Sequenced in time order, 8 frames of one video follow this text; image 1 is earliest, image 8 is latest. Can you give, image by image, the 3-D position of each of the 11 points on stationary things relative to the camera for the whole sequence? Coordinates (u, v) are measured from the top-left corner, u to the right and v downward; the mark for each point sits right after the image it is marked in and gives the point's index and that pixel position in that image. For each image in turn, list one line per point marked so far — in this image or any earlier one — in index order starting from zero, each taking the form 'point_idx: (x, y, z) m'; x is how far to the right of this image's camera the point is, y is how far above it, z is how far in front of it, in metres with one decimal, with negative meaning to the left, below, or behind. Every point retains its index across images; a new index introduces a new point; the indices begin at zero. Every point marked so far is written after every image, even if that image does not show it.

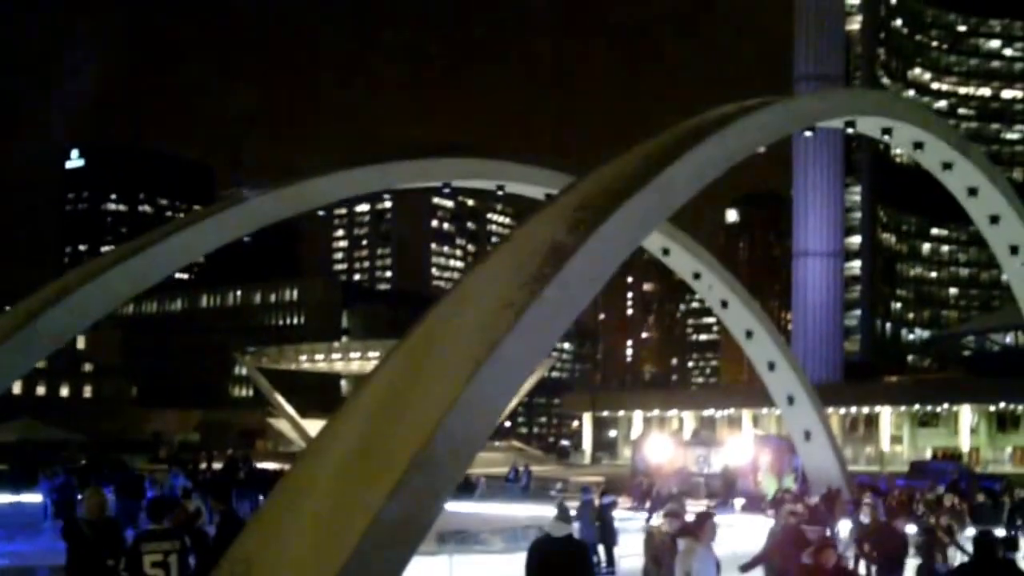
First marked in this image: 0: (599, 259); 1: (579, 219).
0: (+0.6, +0.2, +10.0) m
1: (+0.5, +0.5, +10.2) m
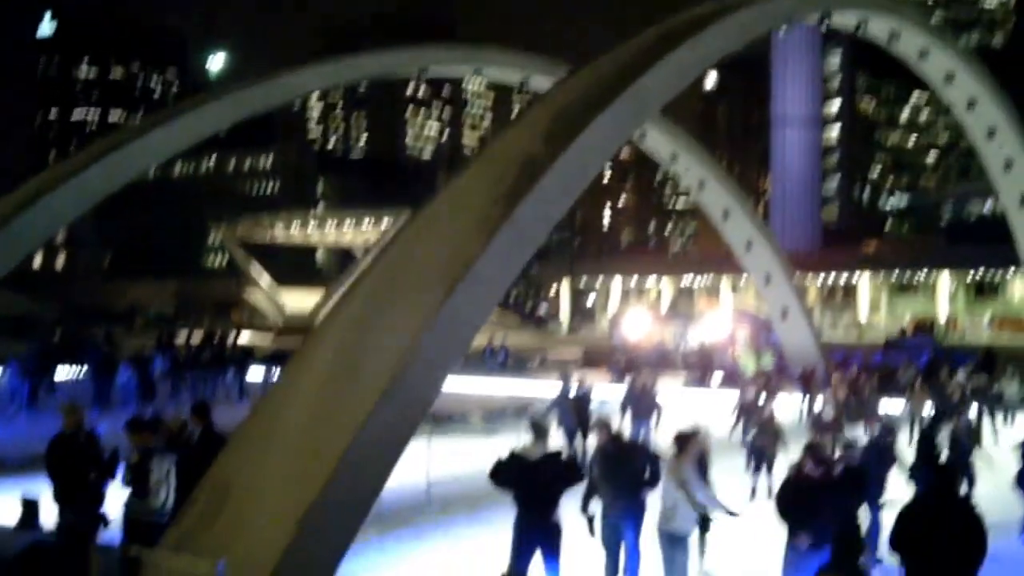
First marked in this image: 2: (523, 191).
0: (+0.4, +0.8, +9.5) m
1: (+0.3, +1.2, +9.8) m
2: (+0.1, +0.7, +9.0) m
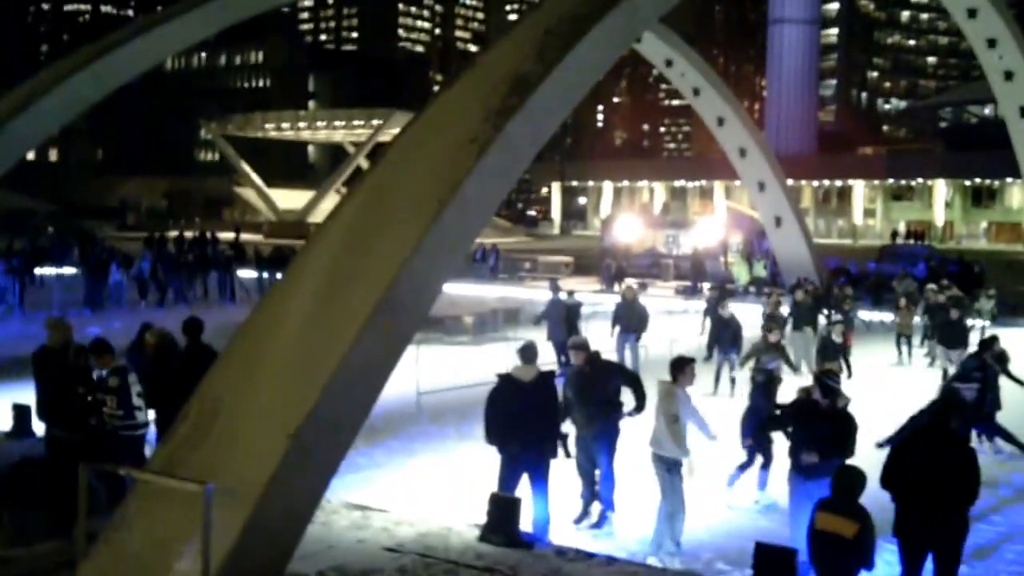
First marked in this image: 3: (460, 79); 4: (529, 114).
0: (+0.4, +1.4, +9.4) m
1: (+0.3, +1.7, +9.6) m
2: (0.0, +1.2, +8.8) m
3: (-0.3, +1.3, +9.1) m
4: (+0.1, +1.1, +8.9) m
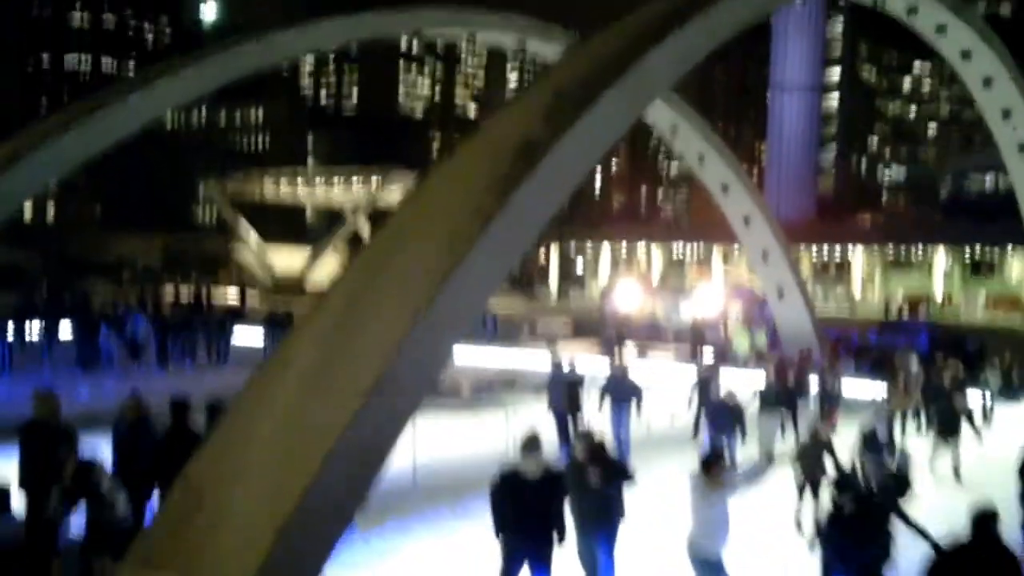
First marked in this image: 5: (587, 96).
0: (+0.4, +0.9, +9.0) m
1: (+0.3, +1.2, +9.2) m
2: (+0.1, +0.7, +8.4) m
3: (-0.3, +0.9, +8.7) m
4: (+0.2, +0.6, +8.5) m
5: (+0.5, +1.3, +9.4) m
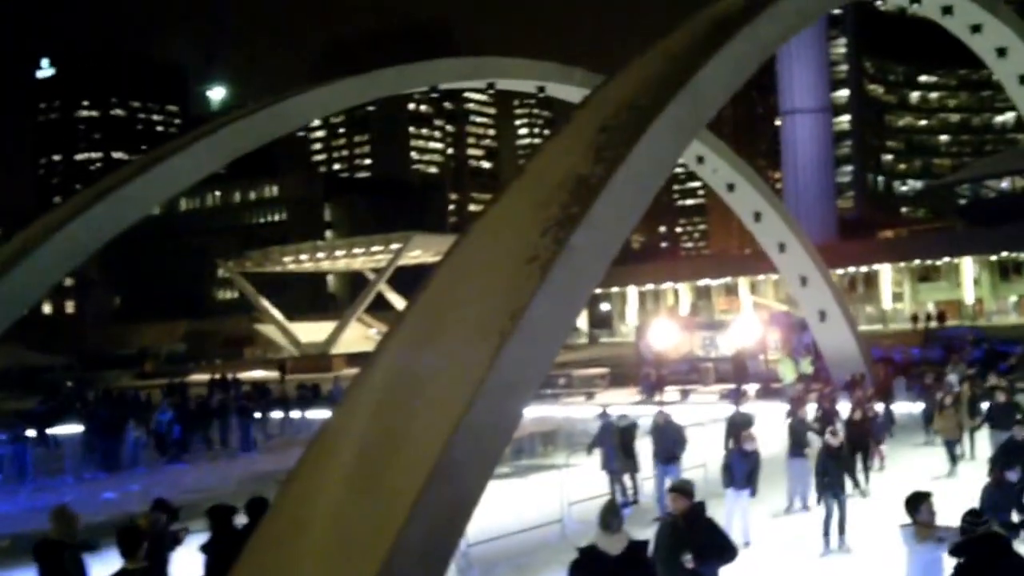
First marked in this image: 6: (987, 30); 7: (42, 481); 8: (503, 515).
0: (+0.6, +0.6, +8.1) m
1: (+0.5, +0.9, +8.3) m
2: (+0.3, +0.4, +7.6) m
3: (-0.1, +0.5, +7.8) m
4: (+0.4, +0.3, +7.6) m
5: (+0.7, +1.0, +8.6) m
6: (+6.5, +3.6, +19.2) m
7: (-6.6, -2.8, +19.6) m
8: (-0.1, -2.3, +14.1) m
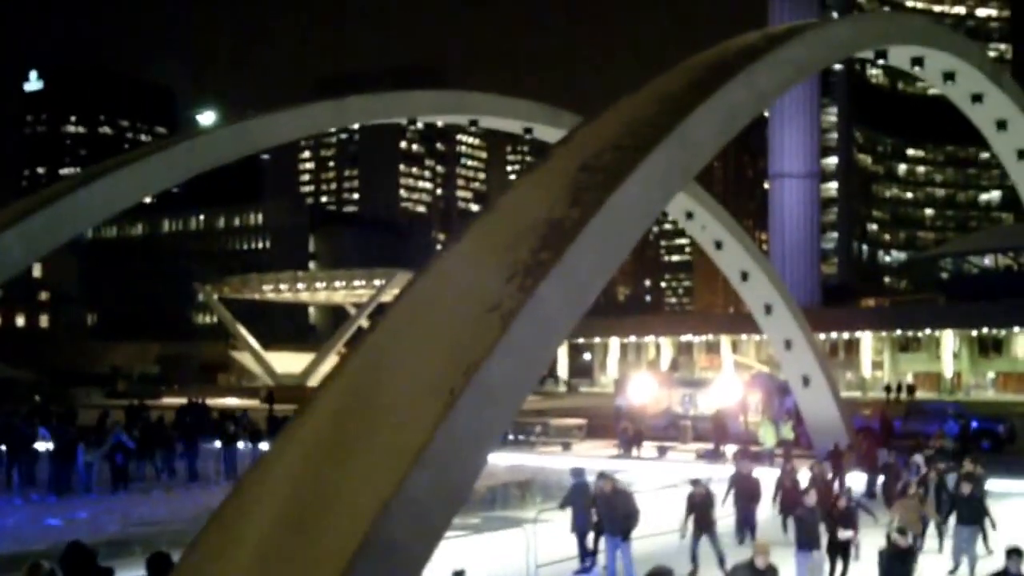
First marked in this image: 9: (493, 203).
0: (+0.6, +0.3, +7.5) m
1: (+0.4, +0.6, +7.8) m
2: (+0.2, +0.2, +7.0) m
3: (-0.2, +0.3, +7.3) m
4: (+0.3, +0.1, +7.0) m
5: (+0.6, +0.7, +8.0) m
6: (+6.5, +2.5, +18.8) m
7: (-7.1, -2.9, +18.8) m
8: (-0.5, -2.7, +13.5) m
9: (-0.1, +0.6, +7.9) m
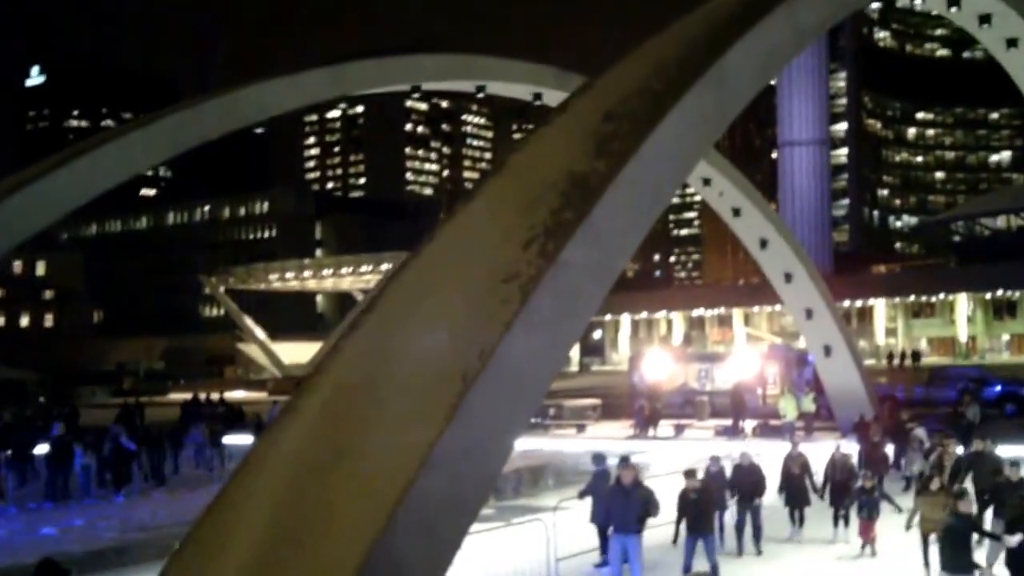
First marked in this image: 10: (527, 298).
0: (+0.6, +0.4, +6.7) m
1: (+0.4, +0.8, +6.9) m
2: (+0.2, +0.3, +6.2) m
3: (-0.1, +0.4, +6.4) m
4: (+0.3, +0.2, +6.2) m
5: (+0.7, +0.8, +7.2) m
6: (+6.5, +3.1, +17.9) m
7: (-6.8, -2.9, +18.1) m
8: (-0.3, -2.5, +12.7) m
9: (0.0, +0.7, +7.1) m
10: (+0.1, -0.1, +5.7) m
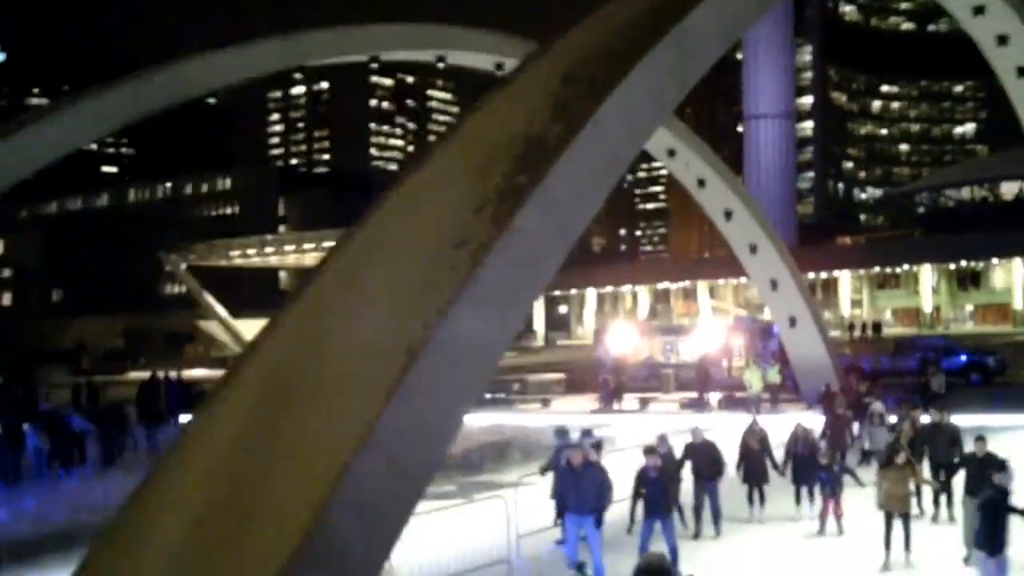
0: (+0.4, +0.6, +6.4) m
1: (+0.2, +0.9, +6.6) m
2: (0.0, +0.4, +5.8) m
3: (-0.4, +0.5, +6.1) m
4: (+0.1, +0.3, +5.9) m
5: (+0.4, +1.0, +6.8) m
6: (+6.0, +3.5, +17.6) m
7: (-7.3, -2.6, +17.6) m
8: (-0.6, -2.3, +12.4) m
9: (-0.3, +0.8, +6.7) m
10: (-0.2, +0.1, +5.3) m
